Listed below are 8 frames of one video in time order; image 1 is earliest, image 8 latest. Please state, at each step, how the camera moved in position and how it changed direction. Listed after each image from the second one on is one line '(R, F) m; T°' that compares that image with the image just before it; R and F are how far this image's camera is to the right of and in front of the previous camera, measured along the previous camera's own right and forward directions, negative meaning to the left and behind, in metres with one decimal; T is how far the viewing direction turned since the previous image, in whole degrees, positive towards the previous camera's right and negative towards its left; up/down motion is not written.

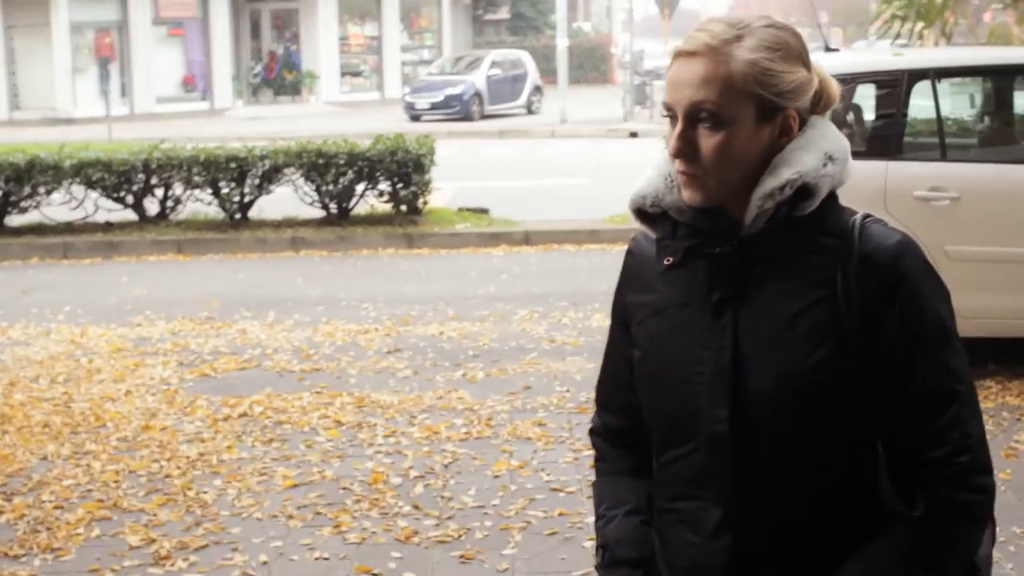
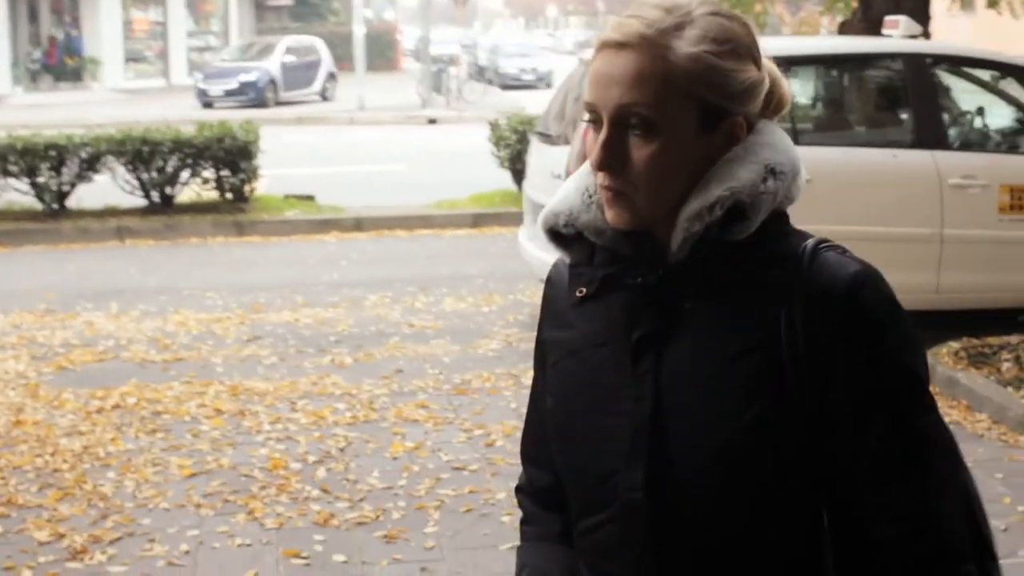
(-0.5, -0.1) m; +9°
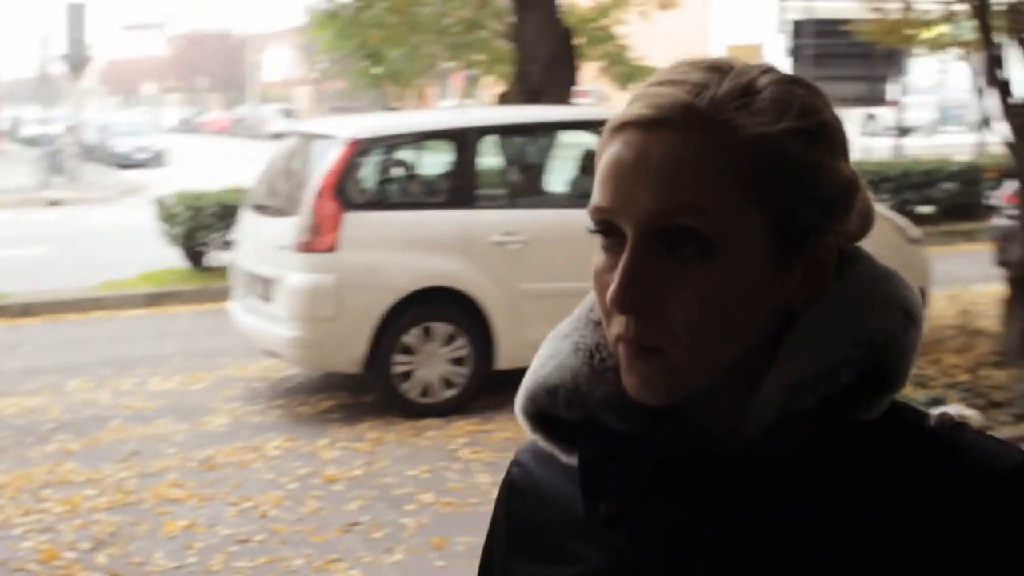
(-0.7, -0.1) m; +16°
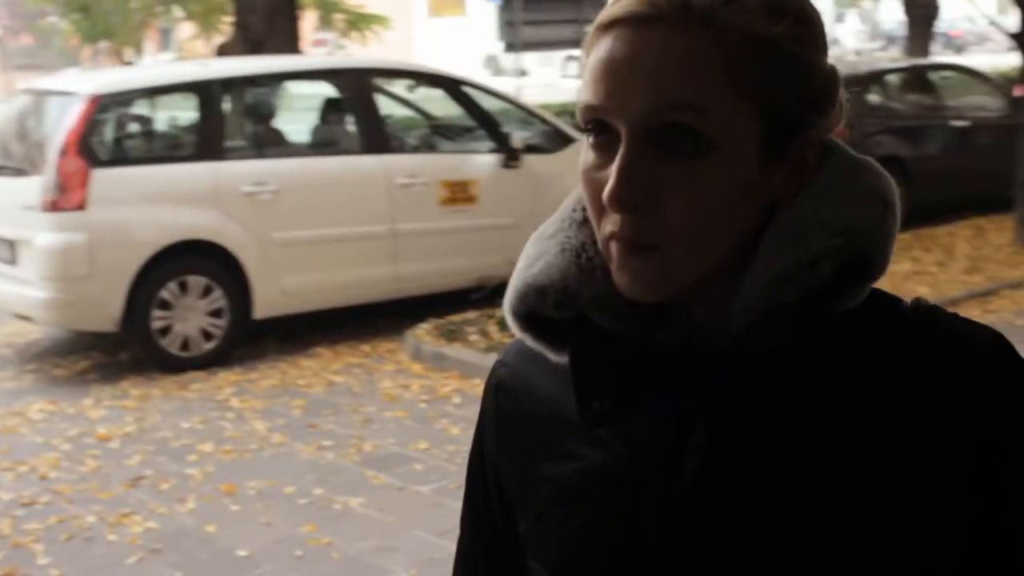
(-0.3, -0.2) m; +11°
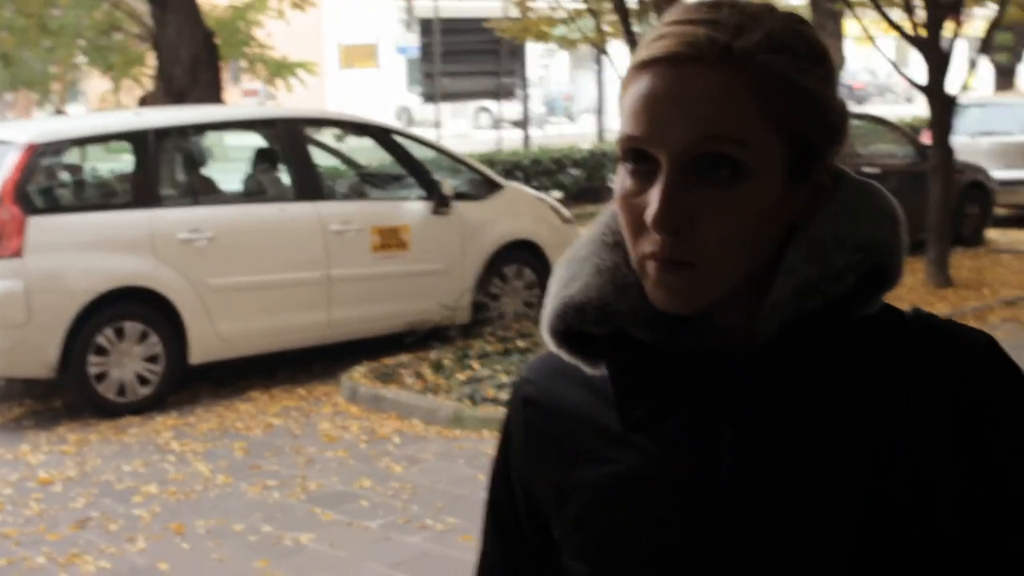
(-0.1, -0.2) m; +3°
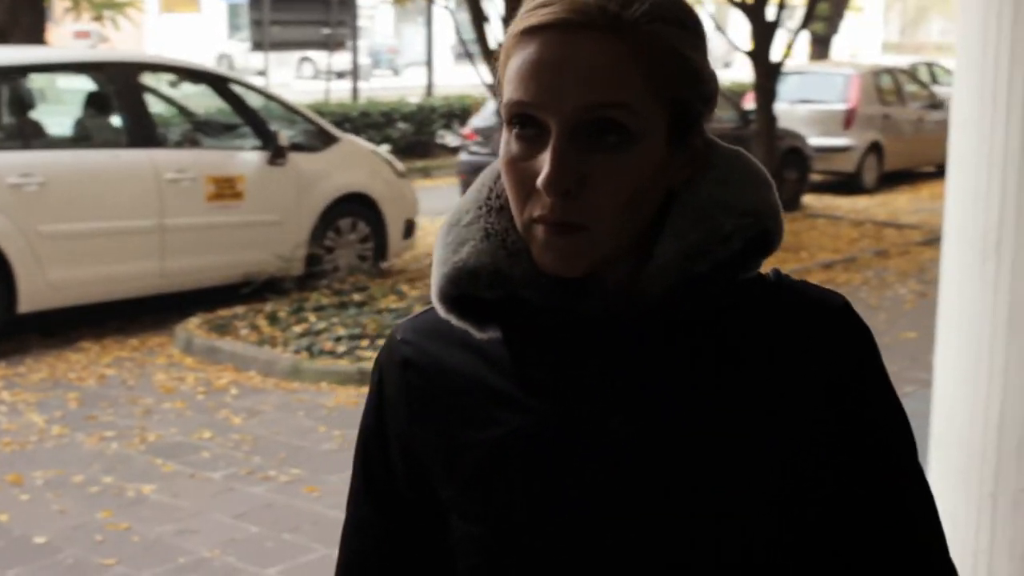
(-0.1, -0.1) m; +7°
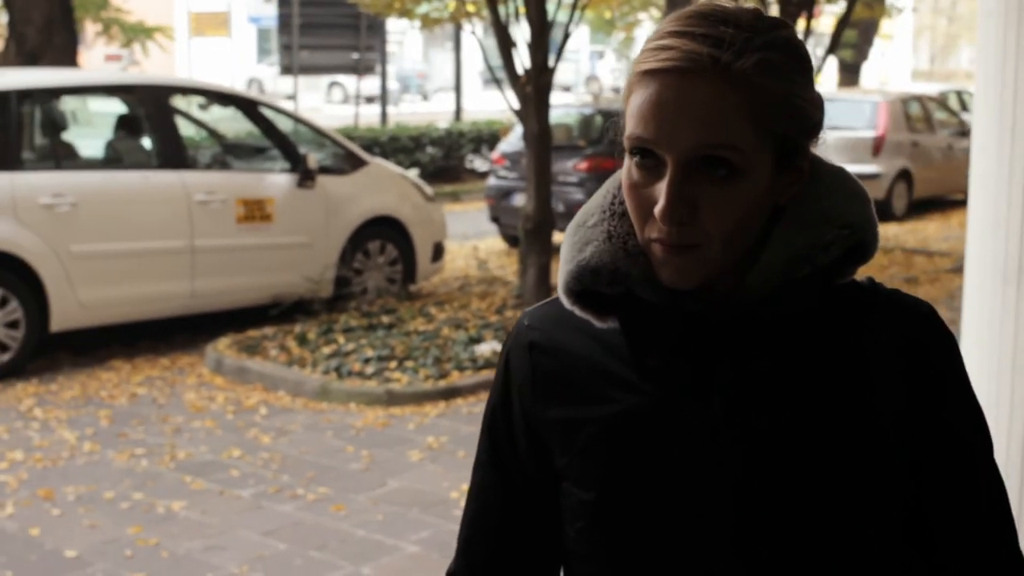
(0.0, 0.0) m; -1°
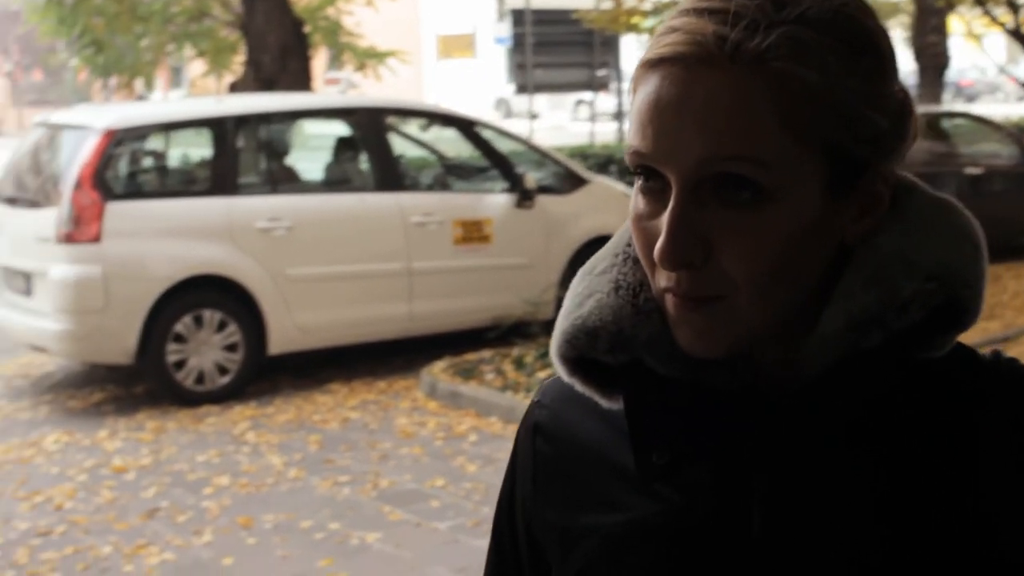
(+0.2, +0.3) m; -10°
